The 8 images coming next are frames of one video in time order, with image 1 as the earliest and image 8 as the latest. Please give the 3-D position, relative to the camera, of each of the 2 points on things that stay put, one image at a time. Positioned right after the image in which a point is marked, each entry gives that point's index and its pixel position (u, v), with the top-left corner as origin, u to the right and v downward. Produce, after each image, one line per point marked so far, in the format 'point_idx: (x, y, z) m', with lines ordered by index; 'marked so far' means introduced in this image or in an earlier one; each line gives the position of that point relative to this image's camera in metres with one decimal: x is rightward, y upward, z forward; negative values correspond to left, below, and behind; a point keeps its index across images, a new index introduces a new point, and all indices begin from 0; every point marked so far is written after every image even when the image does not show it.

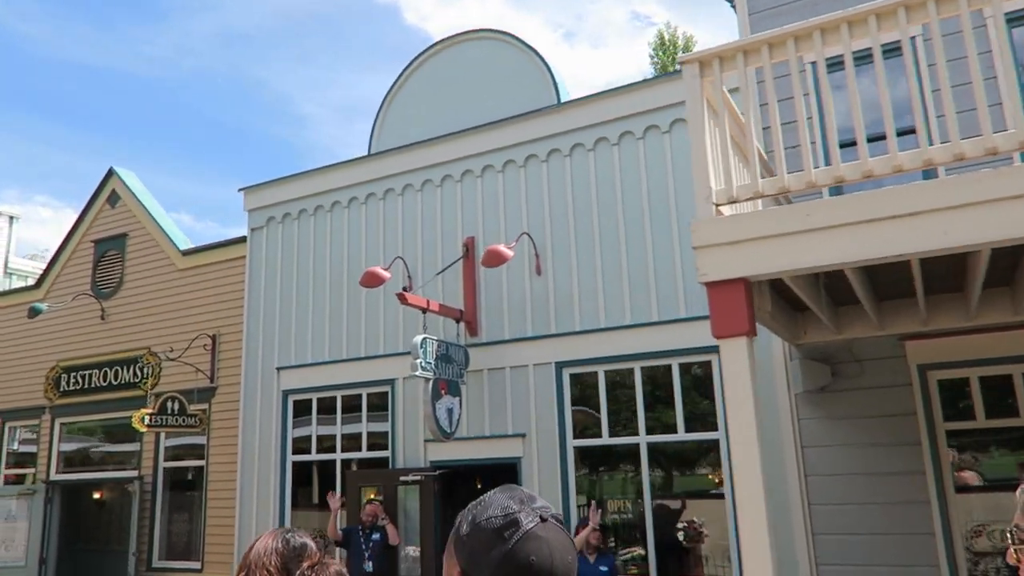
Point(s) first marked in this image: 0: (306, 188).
0: (-2.9, +1.4, +11.1) m
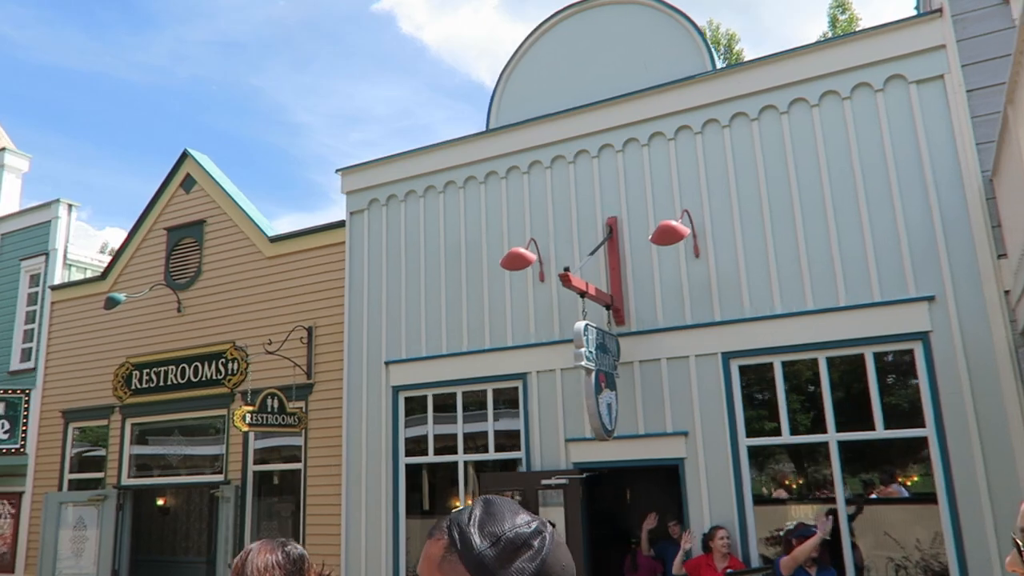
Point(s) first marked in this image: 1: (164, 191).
0: (-1.3, +1.6, +10.2) m
1: (-5.6, +1.6, +12.6) m
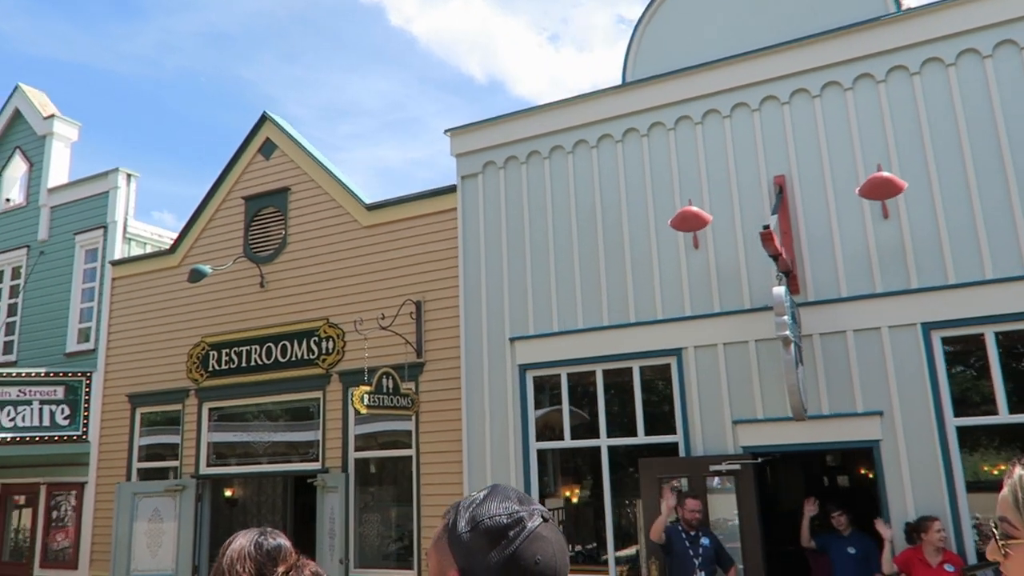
0: (+0.3, +1.9, +9.3) m
1: (-4.0, +1.9, +11.6) m
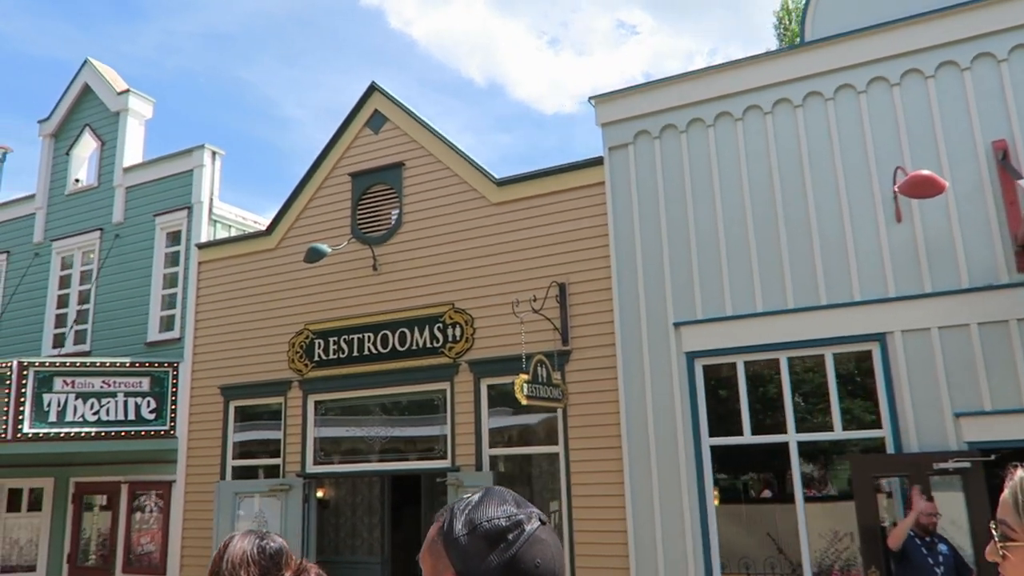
0: (+2.1, +2.1, +8.5) m
1: (-2.3, +2.2, +10.8) m
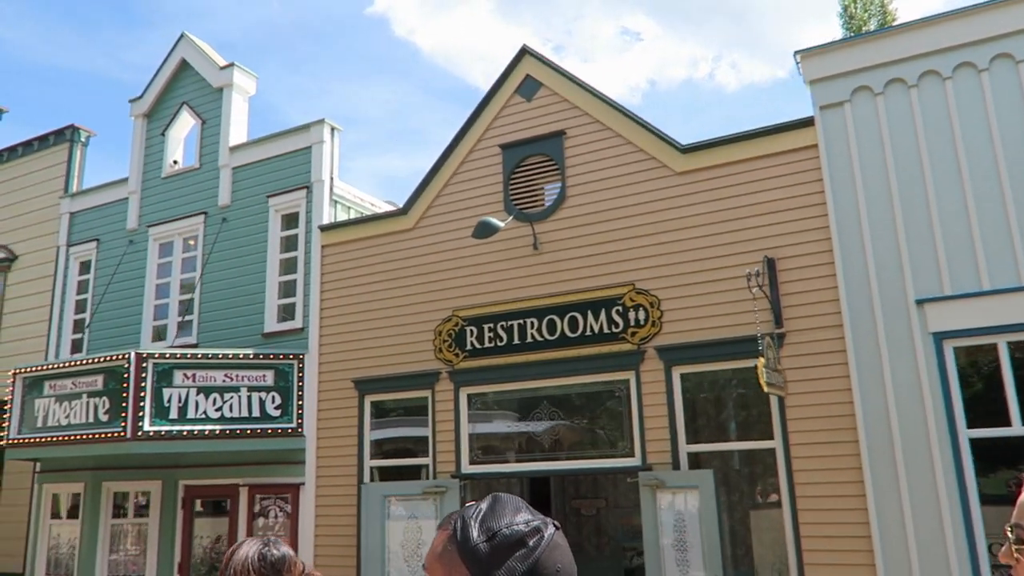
0: (+4.1, +2.4, +7.6) m
1: (-0.3, +2.4, +9.8) m
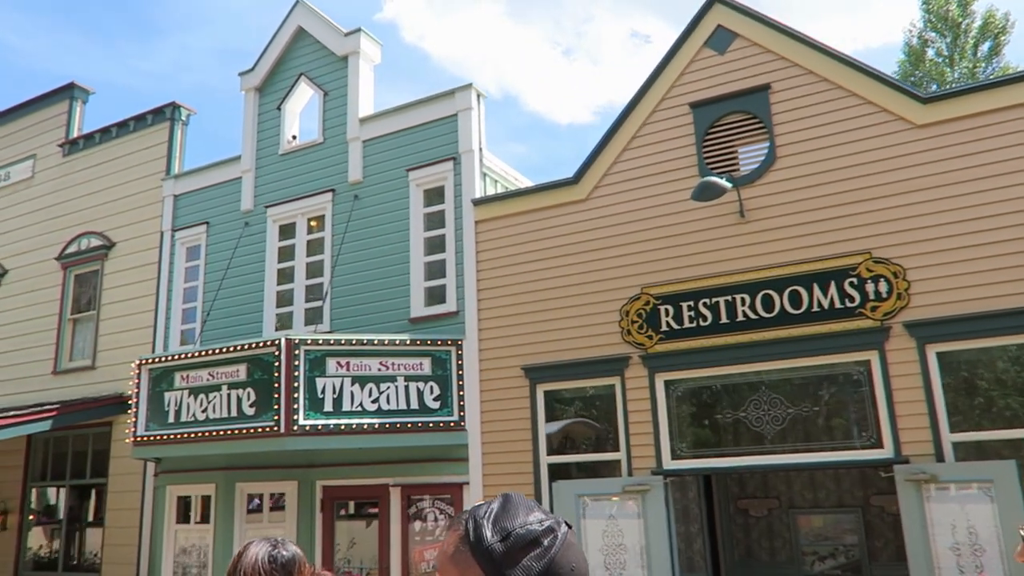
0: (+6.2, +2.7, +6.5) m
1: (+1.9, +2.7, +8.9) m
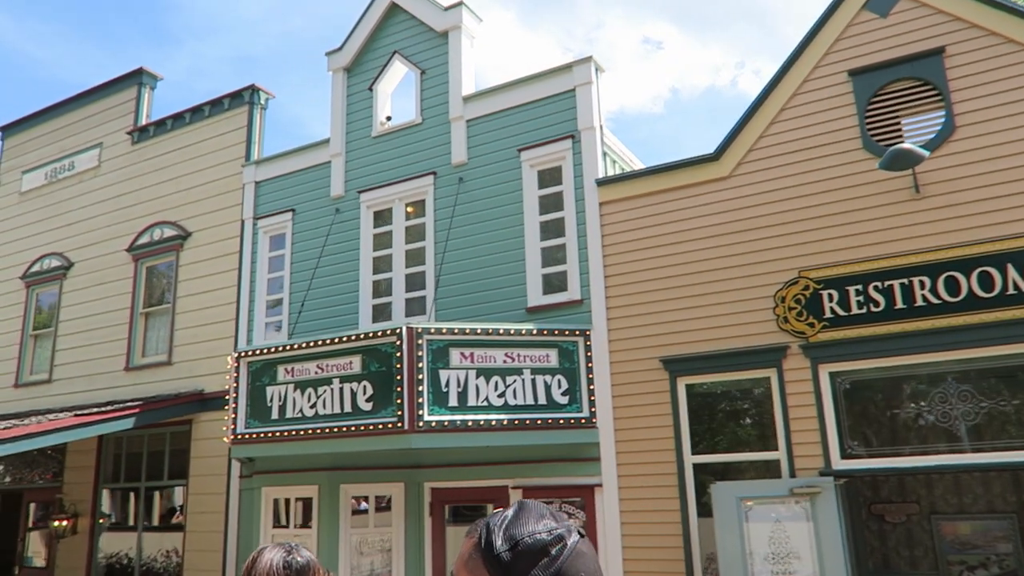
0: (+7.6, +2.9, +5.8) m
1: (+3.3, +2.8, +8.2) m
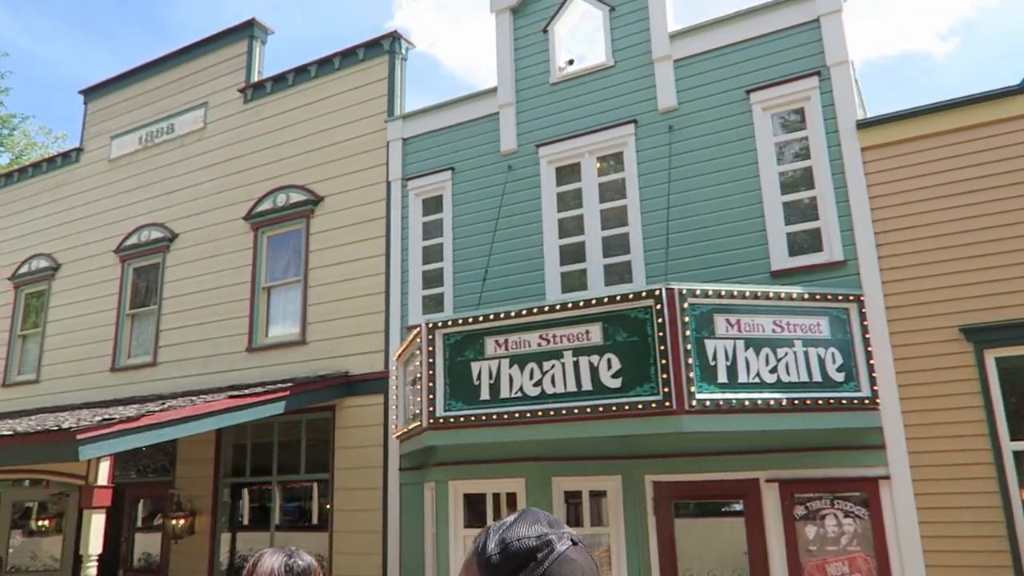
0: (+10.1, +3.3, +4.5) m
1: (+5.8, +3.2, +6.9) m
